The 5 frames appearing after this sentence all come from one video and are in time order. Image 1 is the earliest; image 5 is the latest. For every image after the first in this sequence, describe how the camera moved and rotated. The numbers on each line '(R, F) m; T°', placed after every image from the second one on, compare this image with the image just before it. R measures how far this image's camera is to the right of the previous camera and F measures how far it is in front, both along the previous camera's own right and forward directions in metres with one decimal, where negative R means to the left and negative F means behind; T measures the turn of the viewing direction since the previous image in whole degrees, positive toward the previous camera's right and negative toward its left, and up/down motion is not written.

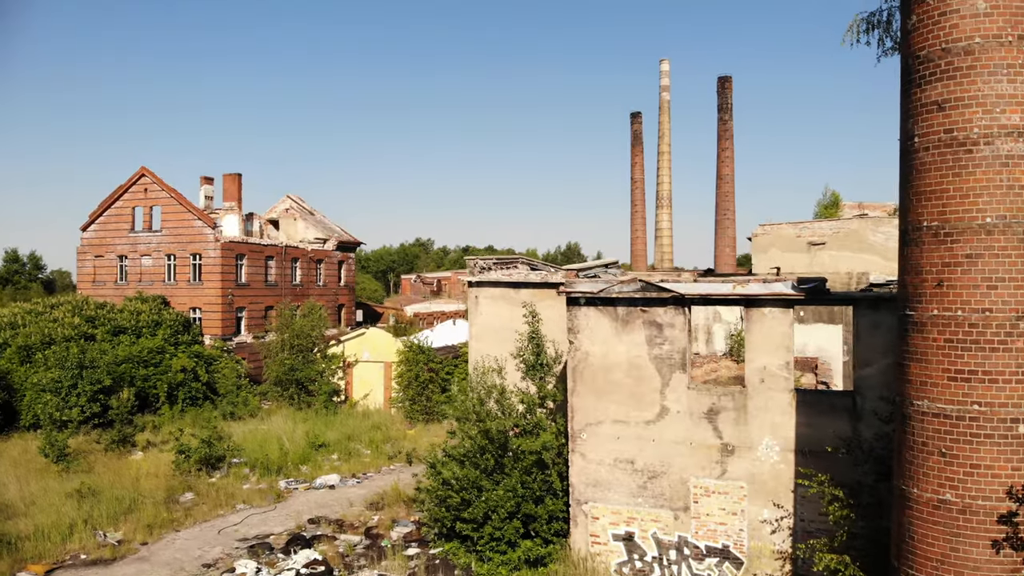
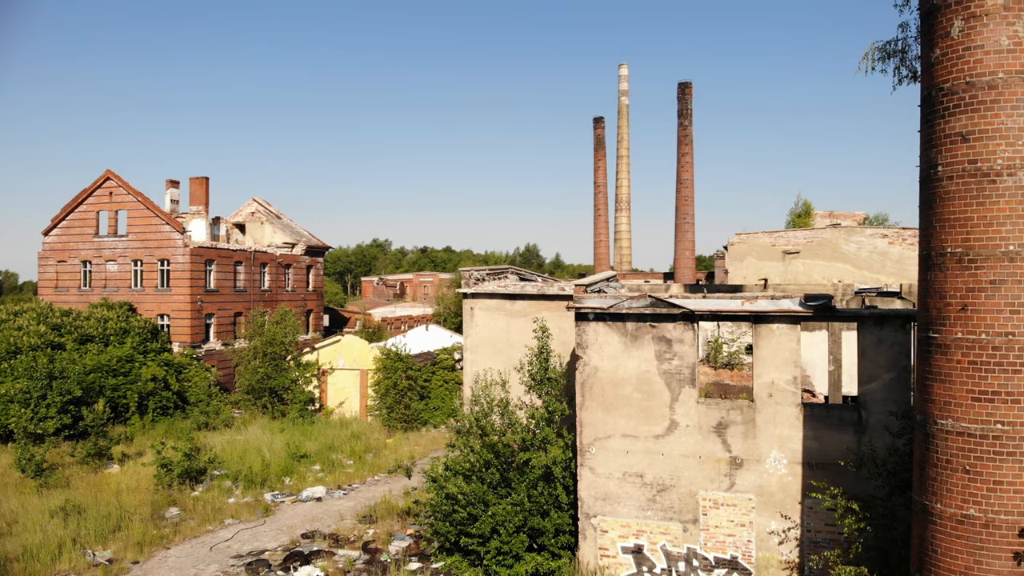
(-0.4, -0.1) m; +2°
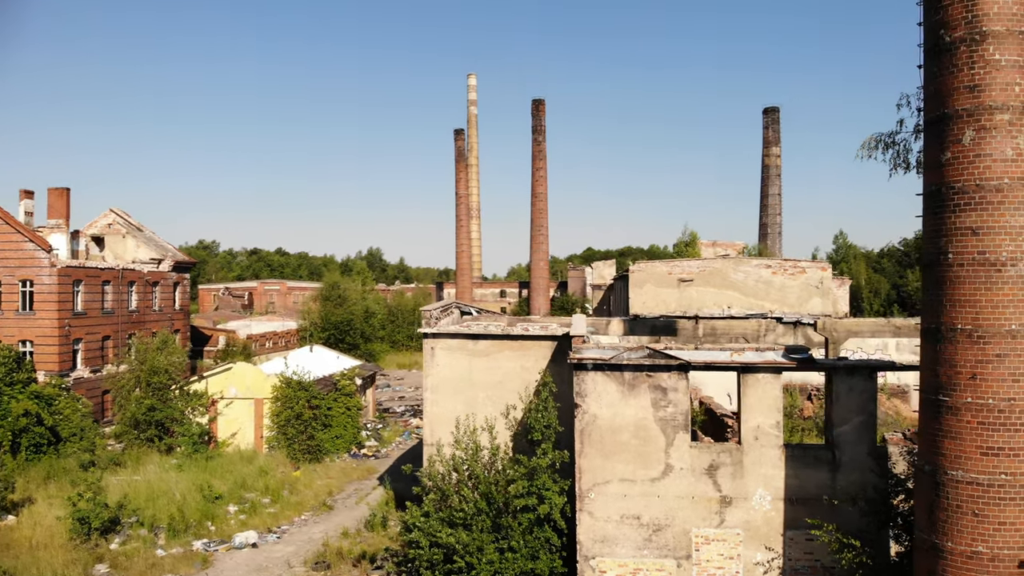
(-1.2, -0.2) m; +9°
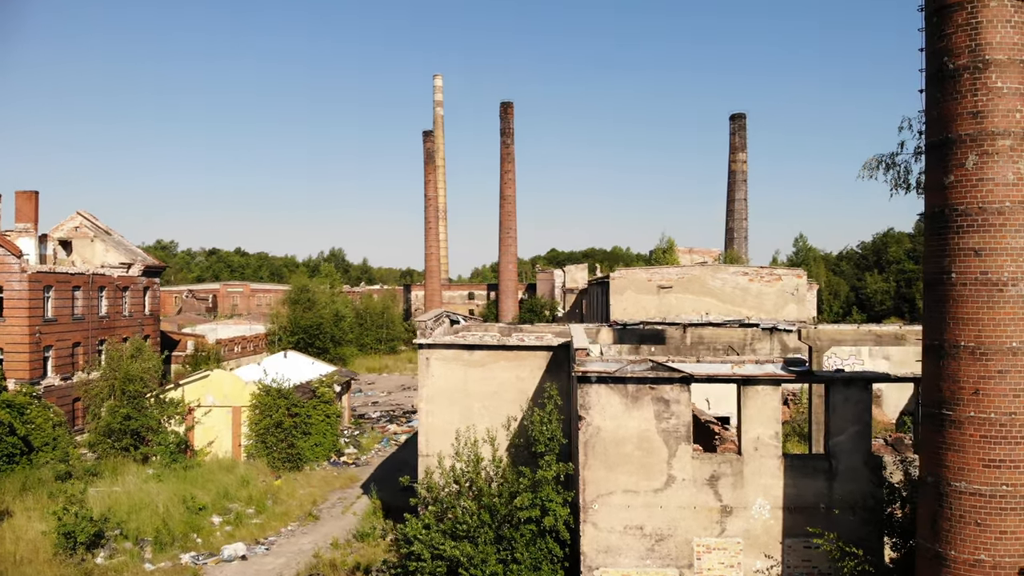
(-0.3, -0.1) m; +2°
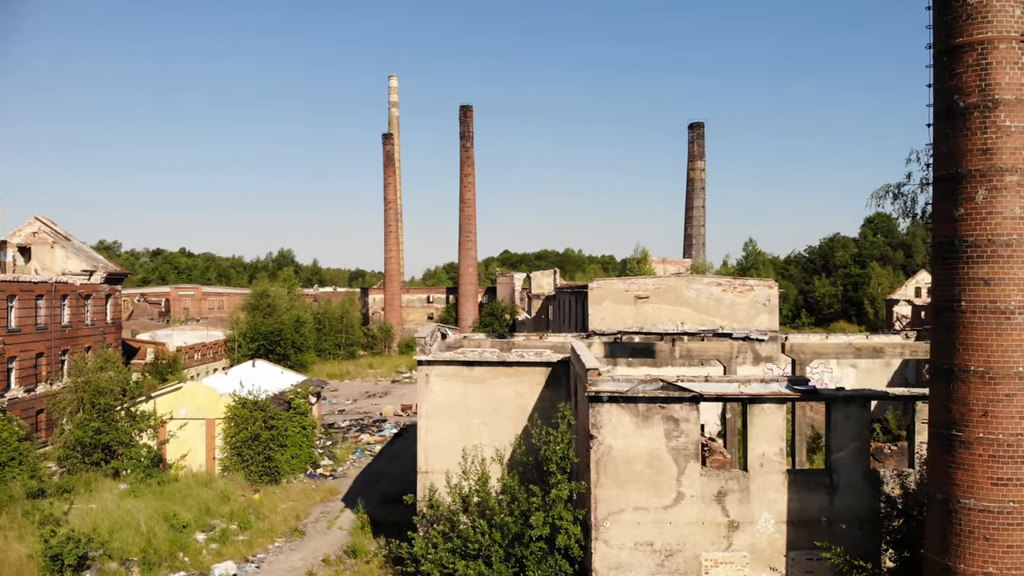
(-0.4, -0.2) m; +2°
